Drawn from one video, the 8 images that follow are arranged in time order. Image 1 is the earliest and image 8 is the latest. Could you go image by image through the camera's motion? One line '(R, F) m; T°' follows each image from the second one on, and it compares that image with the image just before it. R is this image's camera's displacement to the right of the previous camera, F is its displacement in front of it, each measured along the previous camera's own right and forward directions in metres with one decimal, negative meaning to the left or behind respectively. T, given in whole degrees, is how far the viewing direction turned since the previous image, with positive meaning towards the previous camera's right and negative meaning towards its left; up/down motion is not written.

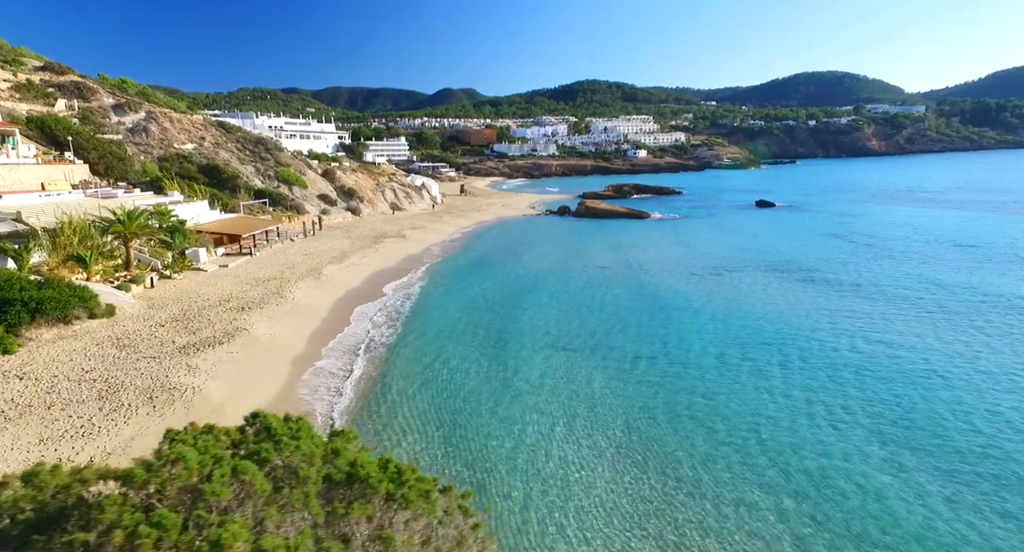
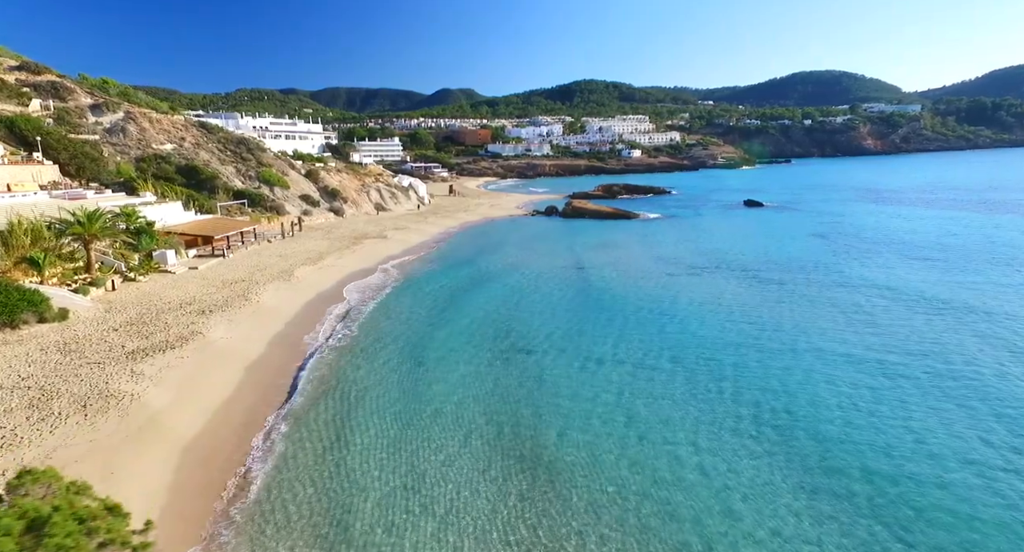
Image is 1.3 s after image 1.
(+1.4, +0.4) m; 0°
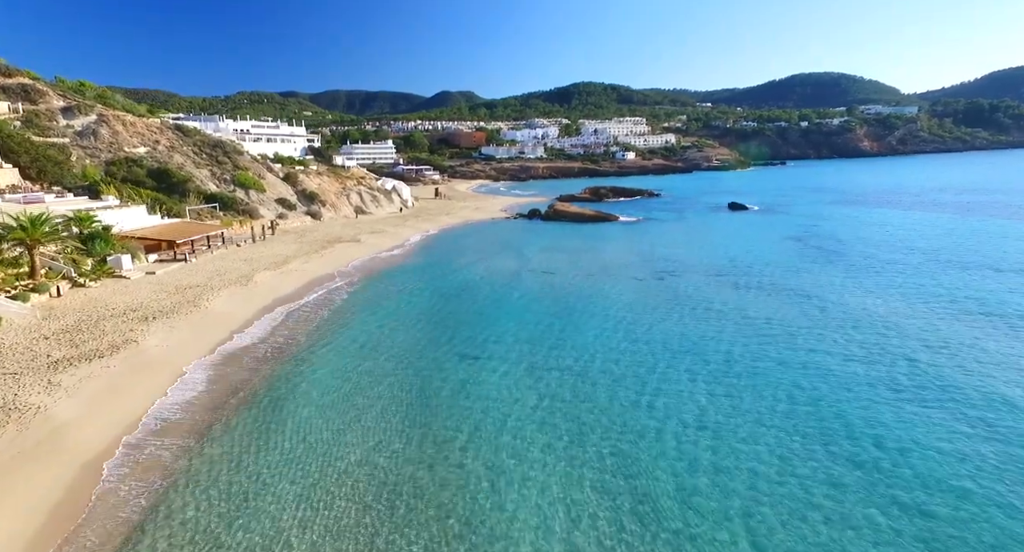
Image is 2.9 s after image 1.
(+2.2, +0.5) m; 0°
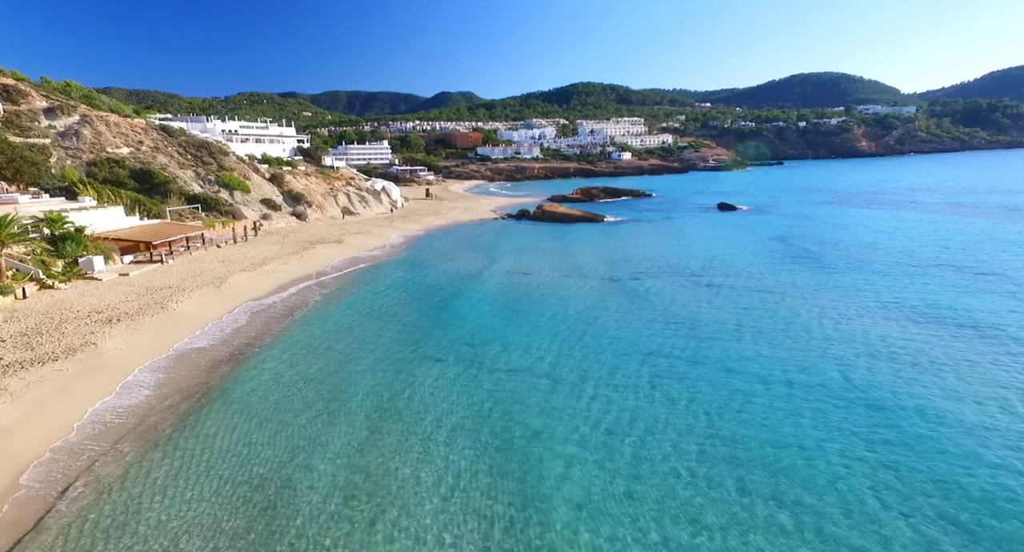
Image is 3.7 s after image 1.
(+1.4, +0.2) m; 0°
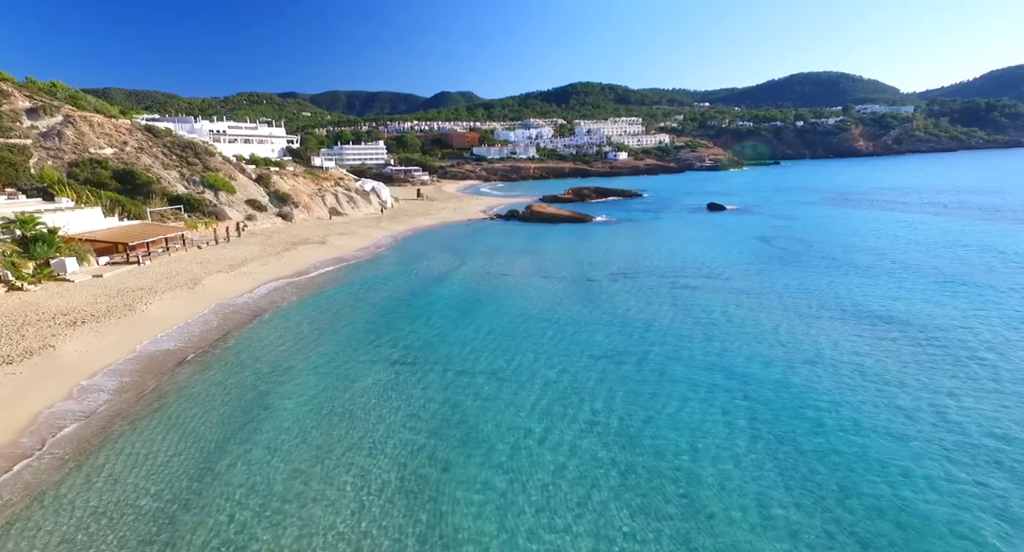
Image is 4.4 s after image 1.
(+1.4, +0.2) m; 0°
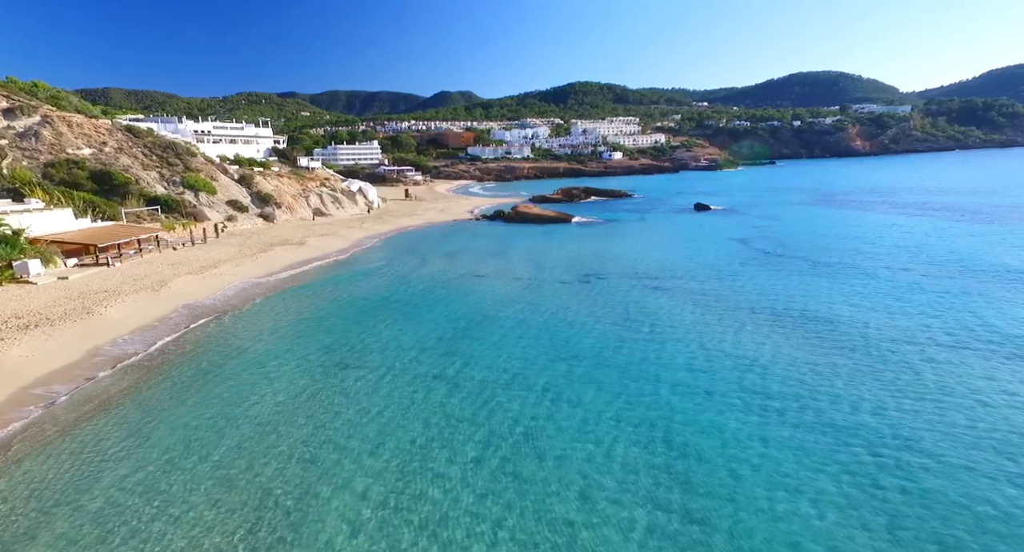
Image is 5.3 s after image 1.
(+1.7, +0.3) m; 0°
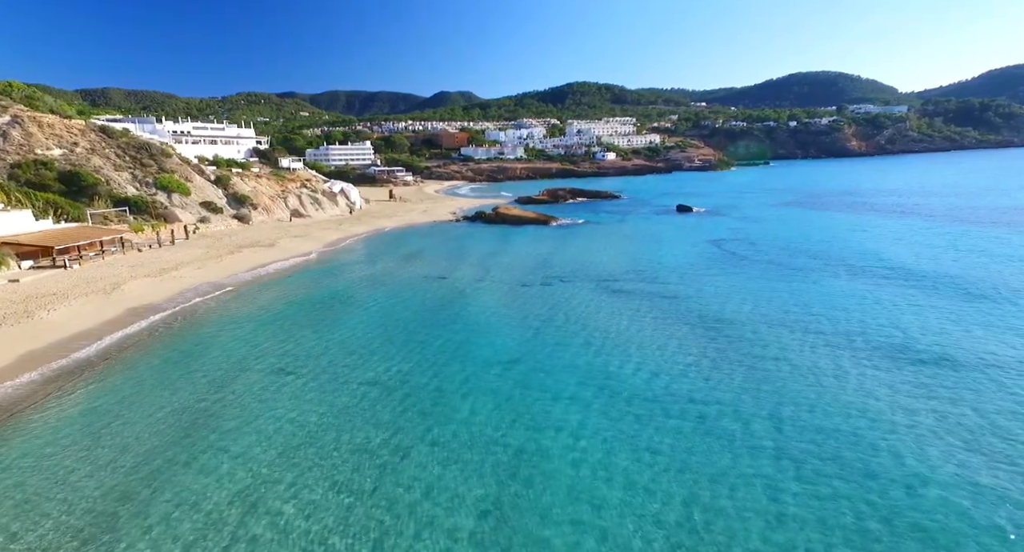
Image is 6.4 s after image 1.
(+2.2, +0.5) m; 0°
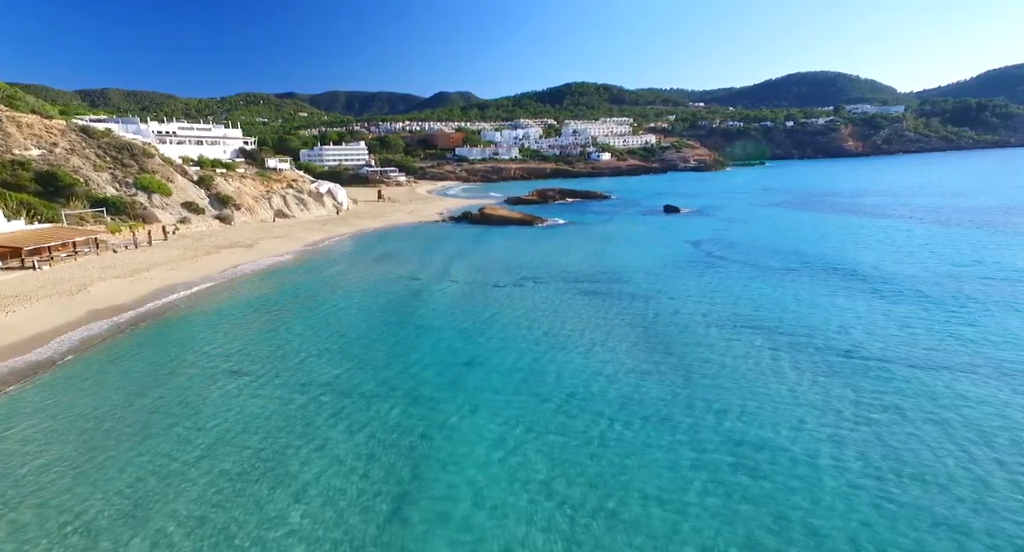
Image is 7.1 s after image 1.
(+1.5, +0.4) m; 0°
